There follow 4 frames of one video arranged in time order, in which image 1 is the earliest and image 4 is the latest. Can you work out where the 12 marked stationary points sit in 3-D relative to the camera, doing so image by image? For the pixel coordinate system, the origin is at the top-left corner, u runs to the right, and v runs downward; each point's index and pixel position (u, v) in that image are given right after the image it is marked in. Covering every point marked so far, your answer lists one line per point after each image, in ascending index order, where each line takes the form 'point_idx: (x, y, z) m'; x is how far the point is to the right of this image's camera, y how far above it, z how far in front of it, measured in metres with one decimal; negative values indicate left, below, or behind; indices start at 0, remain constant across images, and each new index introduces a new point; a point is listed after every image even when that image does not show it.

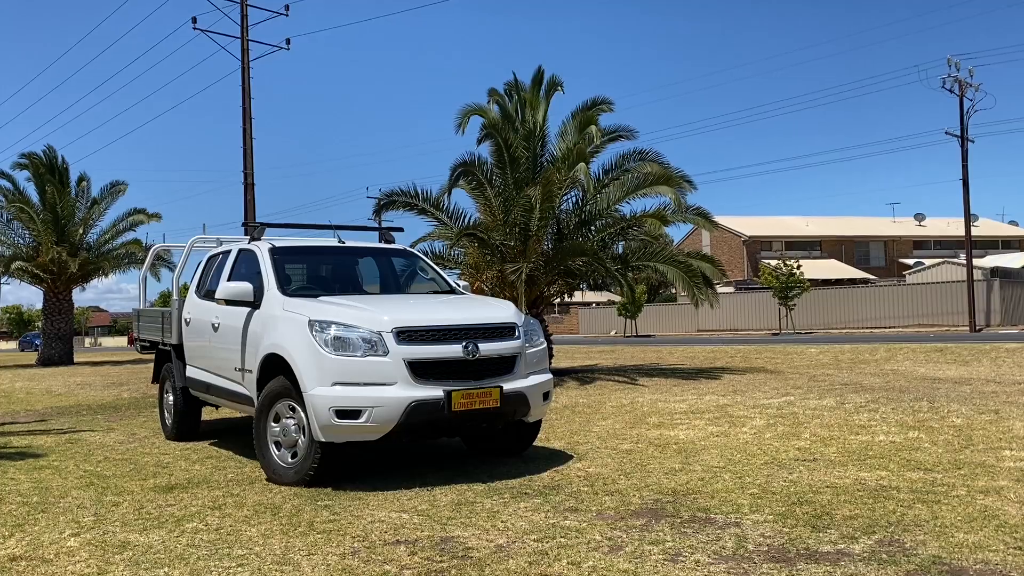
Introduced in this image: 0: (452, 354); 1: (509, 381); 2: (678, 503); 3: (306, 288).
0: (-0.3, -0.4, +6.2) m
1: (0.0, -0.6, +6.5) m
2: (+0.9, -1.1, +5.5) m
3: (-1.5, 0.0, +7.7) m
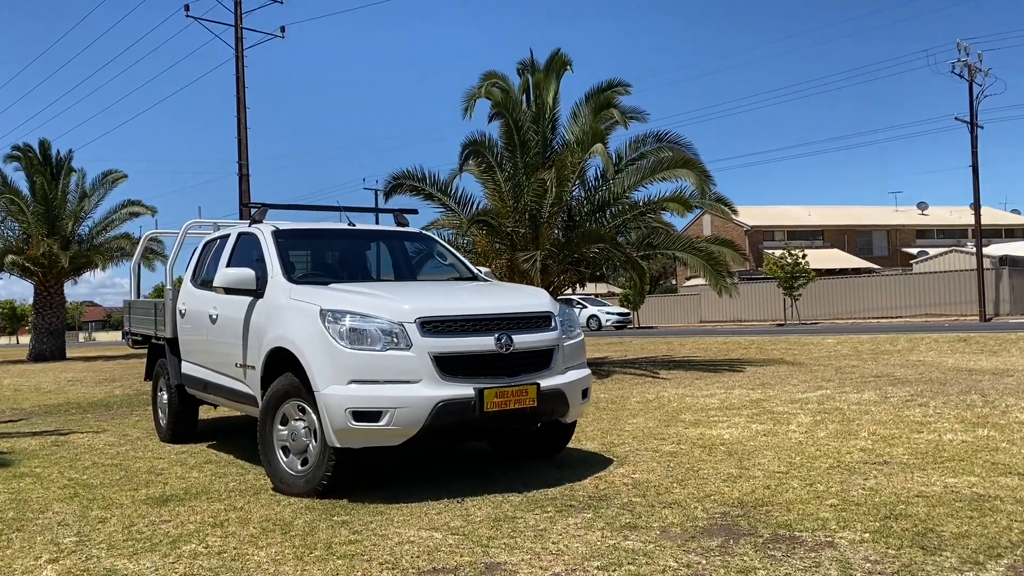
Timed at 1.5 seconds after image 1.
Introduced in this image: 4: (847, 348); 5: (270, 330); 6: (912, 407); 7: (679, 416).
0: (-0.1, -0.3, +5.5) m
1: (+0.2, -0.5, +5.8) m
2: (+1.1, -1.0, +4.7) m
3: (-1.3, +0.1, +7.0) m
4: (+6.1, -1.1, +19.5) m
5: (-1.4, -0.2, +6.1) m
6: (+3.4, -1.0, +9.0) m
7: (+1.4, -1.1, +9.0) m
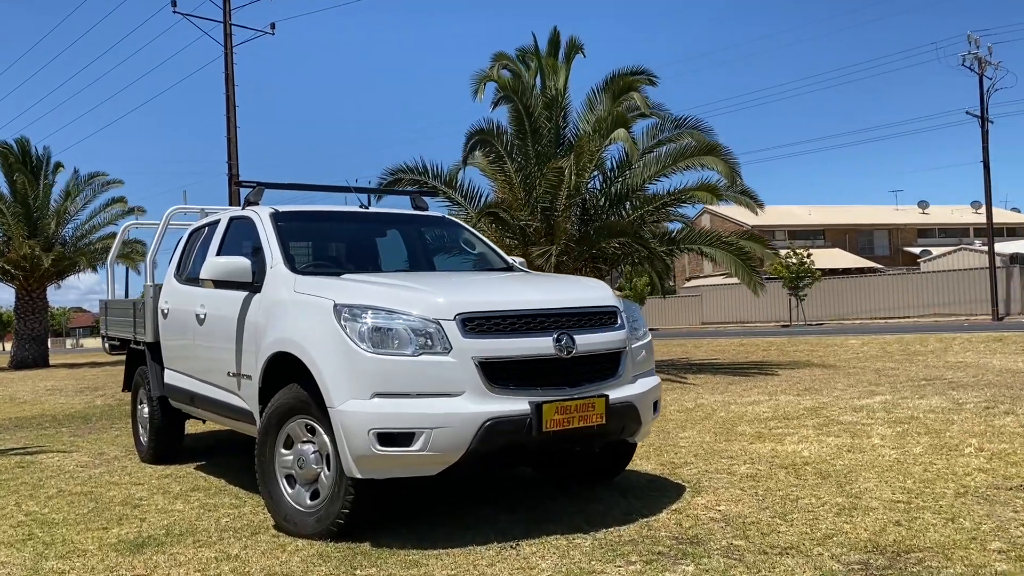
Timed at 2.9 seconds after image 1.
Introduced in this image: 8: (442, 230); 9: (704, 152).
0: (+0.1, -0.3, +4.4) m
1: (+0.4, -0.4, +4.7) m
2: (+1.3, -1.0, +3.6) m
3: (-1.1, +0.1, +5.8) m
4: (+6.3, -1.0, +18.4) m
5: (-1.1, -0.2, +5.0) m
6: (+3.6, -1.0, +8.0) m
7: (+1.6, -1.0, +7.9) m
8: (-0.5, +0.4, +6.9) m
9: (+2.5, +1.8, +14.0) m
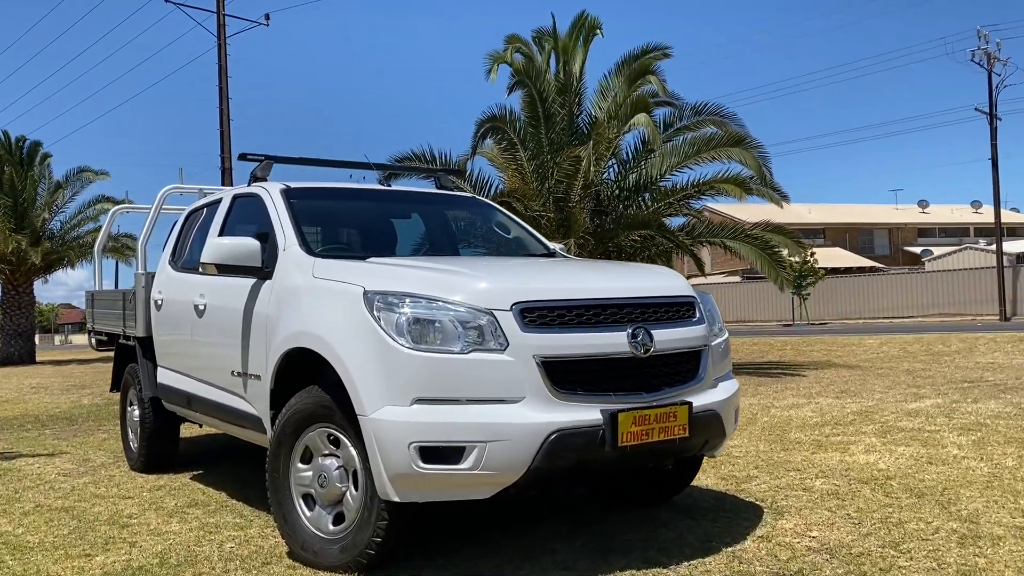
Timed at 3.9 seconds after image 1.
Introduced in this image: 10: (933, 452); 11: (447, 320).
0: (+0.3, -0.2, +3.6) m
1: (+0.7, -0.4, +3.9) m
2: (+1.6, -0.9, +2.9) m
3: (-0.8, +0.2, +5.1) m
4: (+6.4, -1.0, +17.7) m
5: (-0.9, -0.1, +4.2) m
6: (+3.8, -0.9, +7.2) m
7: (+1.8, -1.0, +7.1) m
8: (-0.2, +0.4, +6.1) m
9: (+2.7, +1.8, +13.3) m
10: (+2.4, -0.9, +6.2) m
11: (-0.2, -0.1, +3.6) m
